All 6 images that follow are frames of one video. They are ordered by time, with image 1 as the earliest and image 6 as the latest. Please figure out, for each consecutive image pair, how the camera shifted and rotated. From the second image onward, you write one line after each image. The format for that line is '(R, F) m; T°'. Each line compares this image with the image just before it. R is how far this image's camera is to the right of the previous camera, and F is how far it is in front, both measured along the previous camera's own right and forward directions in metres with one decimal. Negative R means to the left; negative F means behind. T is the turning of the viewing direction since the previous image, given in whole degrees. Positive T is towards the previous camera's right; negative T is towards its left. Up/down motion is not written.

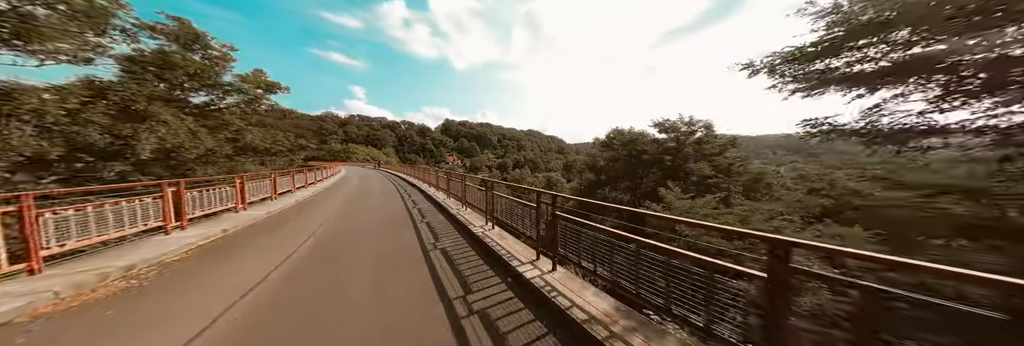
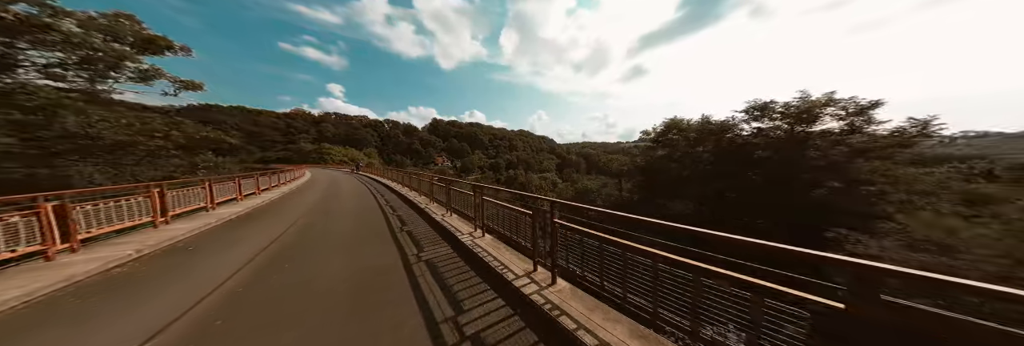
(-0.6, +1.8) m; +3°
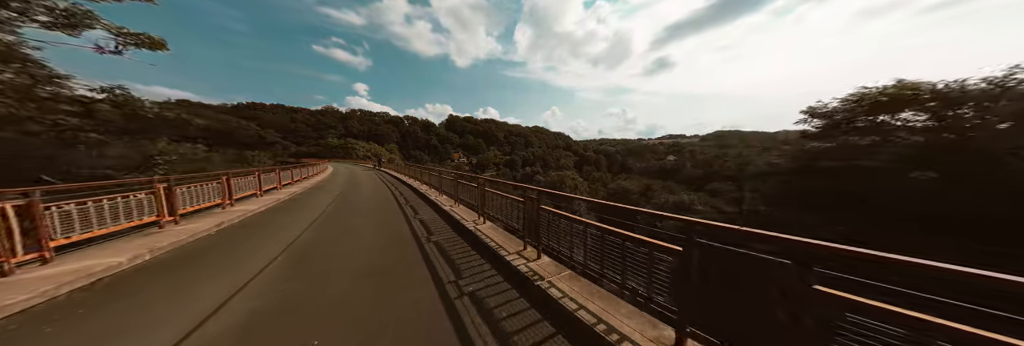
(-1.0, +1.5) m; -4°
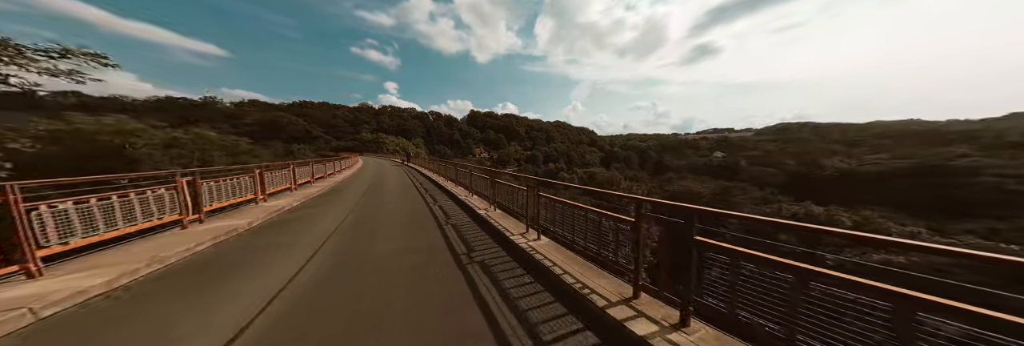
(-1.1, +1.7) m; -6°
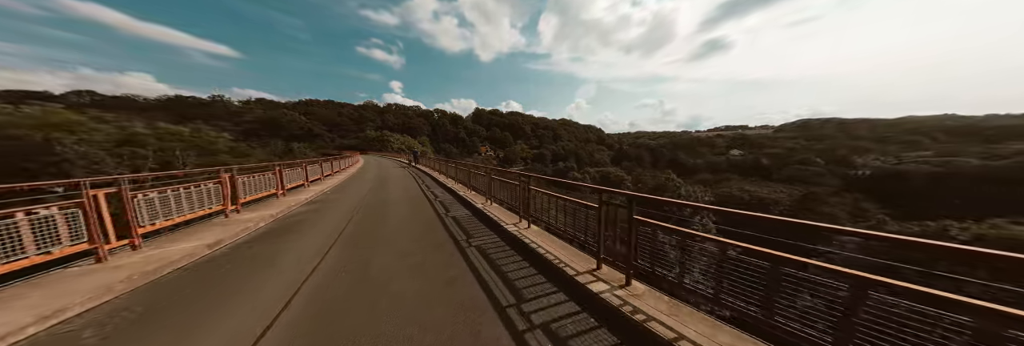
(-1.0, +1.9) m; -1°
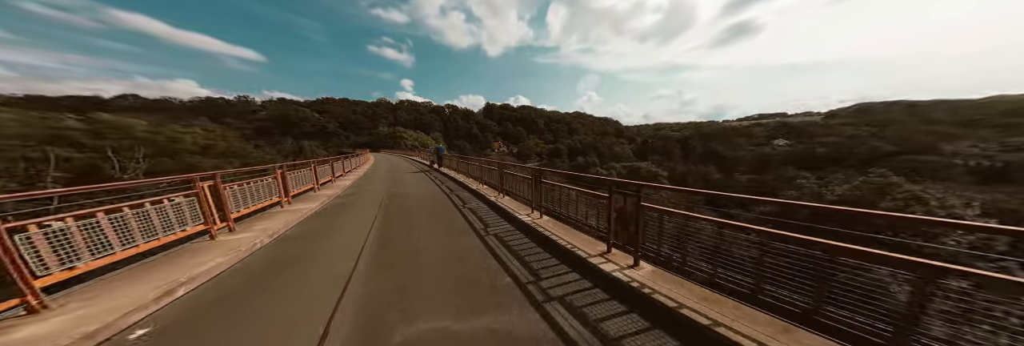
(-1.7, +2.9) m; -3°
